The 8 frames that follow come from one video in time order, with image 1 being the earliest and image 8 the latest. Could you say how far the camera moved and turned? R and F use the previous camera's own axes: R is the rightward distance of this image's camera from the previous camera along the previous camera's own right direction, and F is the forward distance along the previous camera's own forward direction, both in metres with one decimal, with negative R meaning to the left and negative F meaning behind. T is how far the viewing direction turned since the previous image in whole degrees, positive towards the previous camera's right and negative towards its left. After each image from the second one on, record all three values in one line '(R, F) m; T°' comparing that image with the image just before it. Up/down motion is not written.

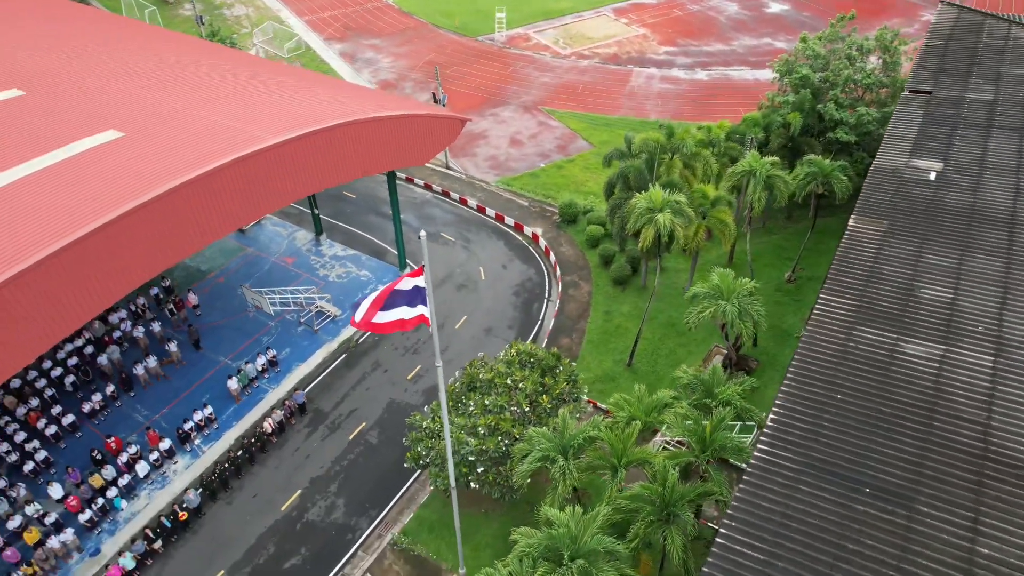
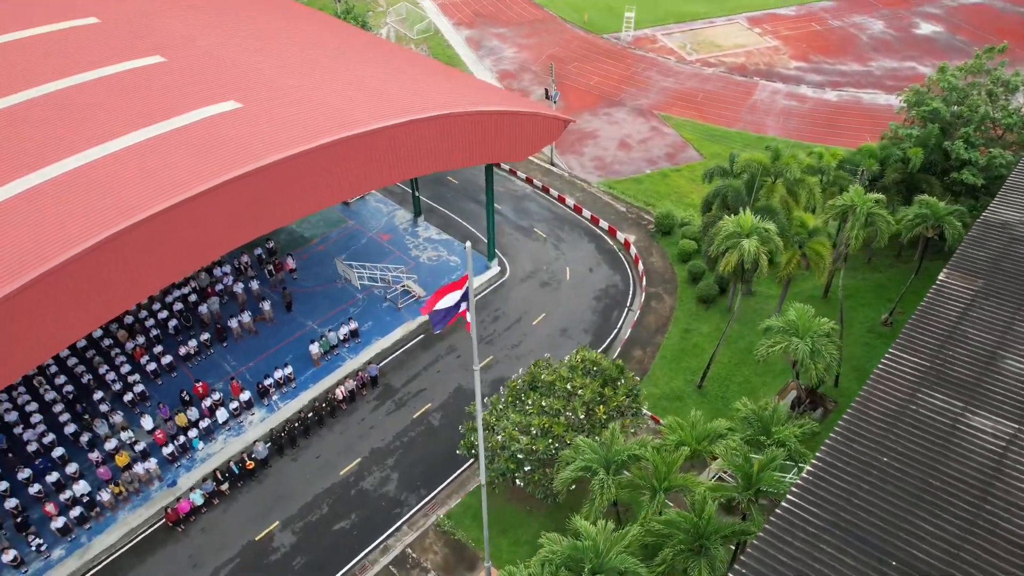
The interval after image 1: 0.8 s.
(+0.6, -0.1) m; -8°
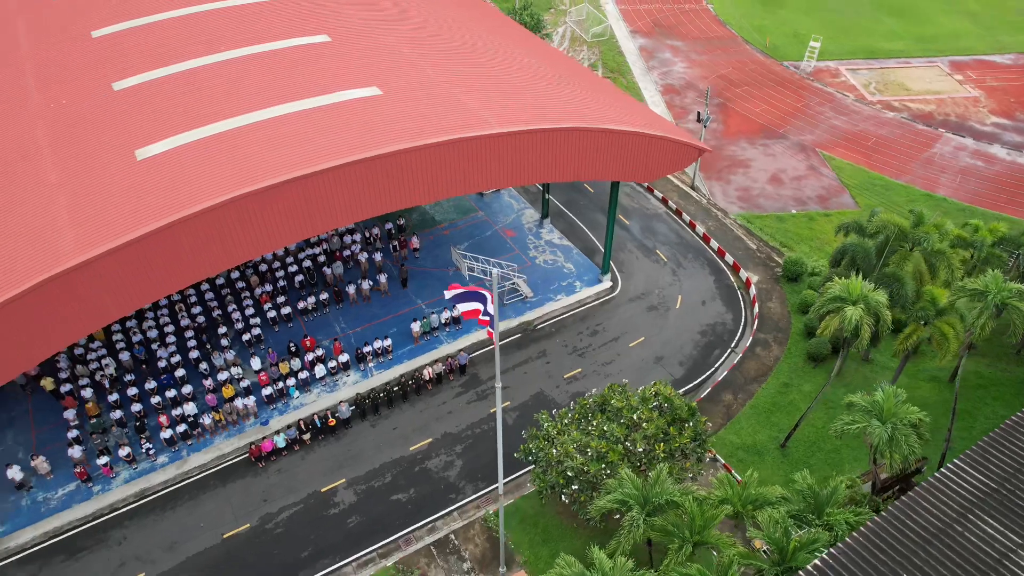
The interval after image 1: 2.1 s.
(+1.2, -0.1) m; -11°
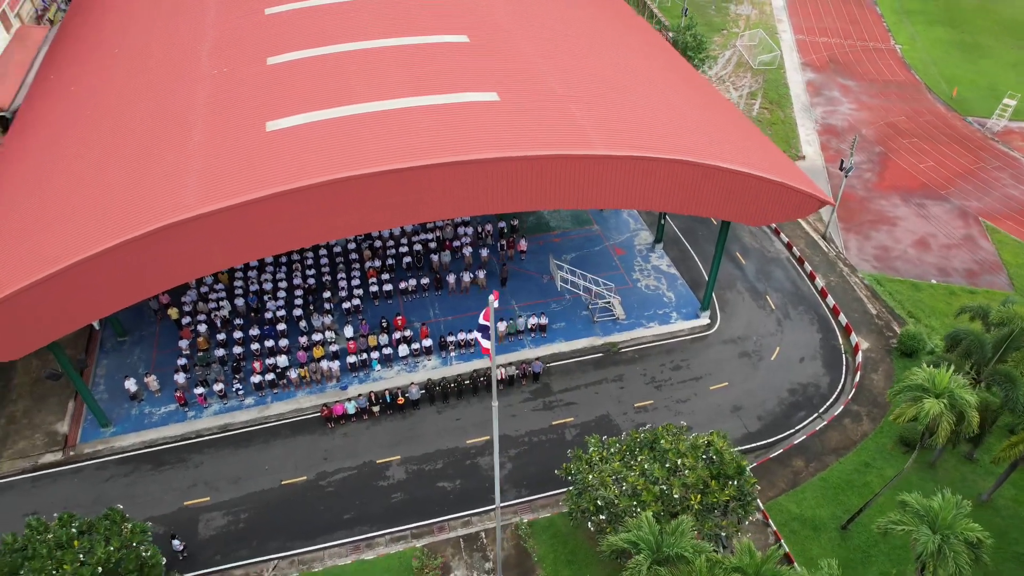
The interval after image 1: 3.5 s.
(+1.4, -0.1) m; -11°
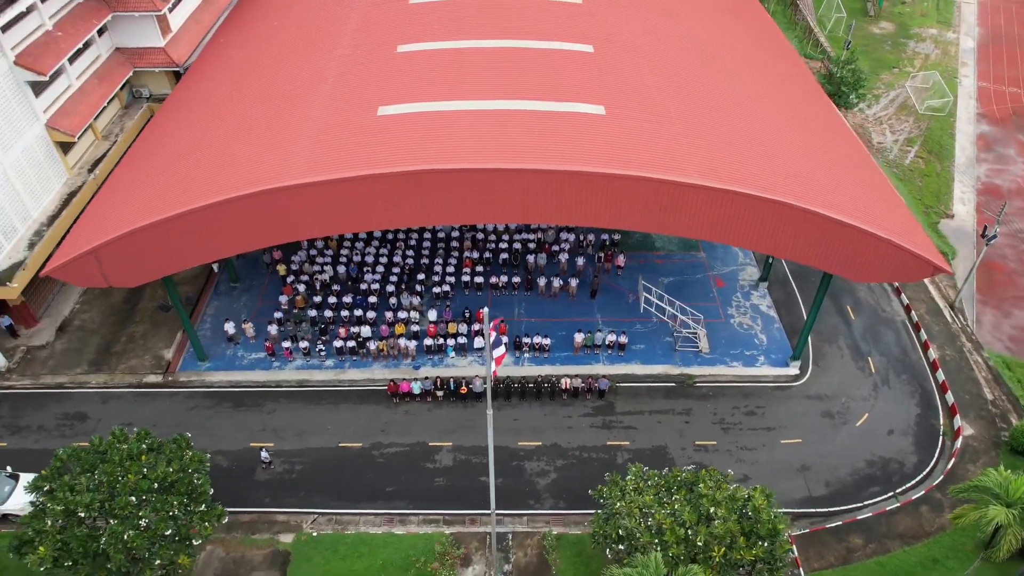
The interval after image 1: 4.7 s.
(+1.3, -0.1) m; -10°
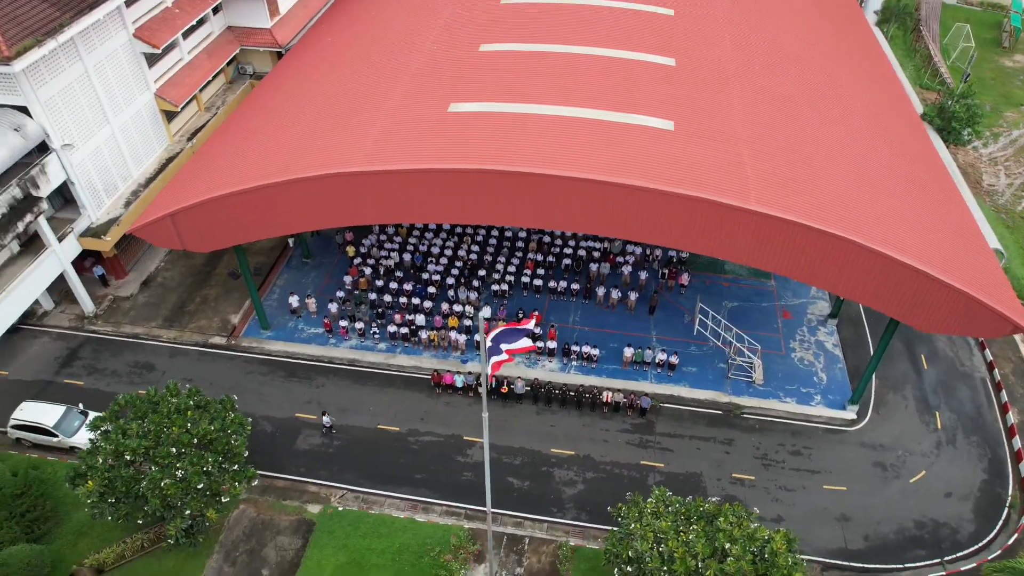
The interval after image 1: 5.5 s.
(+0.9, -0.1) m; -7°
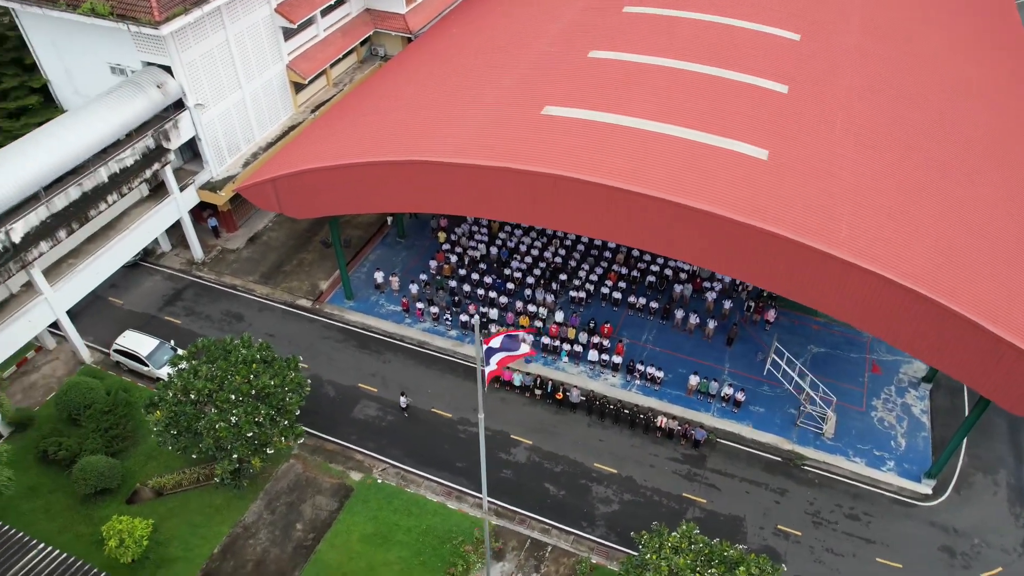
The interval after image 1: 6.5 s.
(+1.1, -0.1) m; -9°
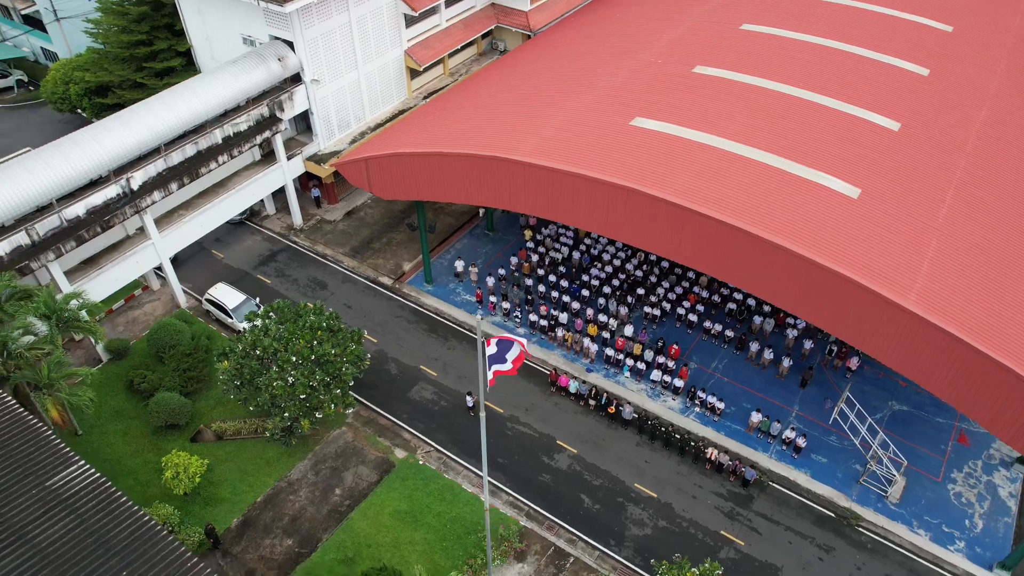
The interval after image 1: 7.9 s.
(+1.0, -0.1) m; -8°
